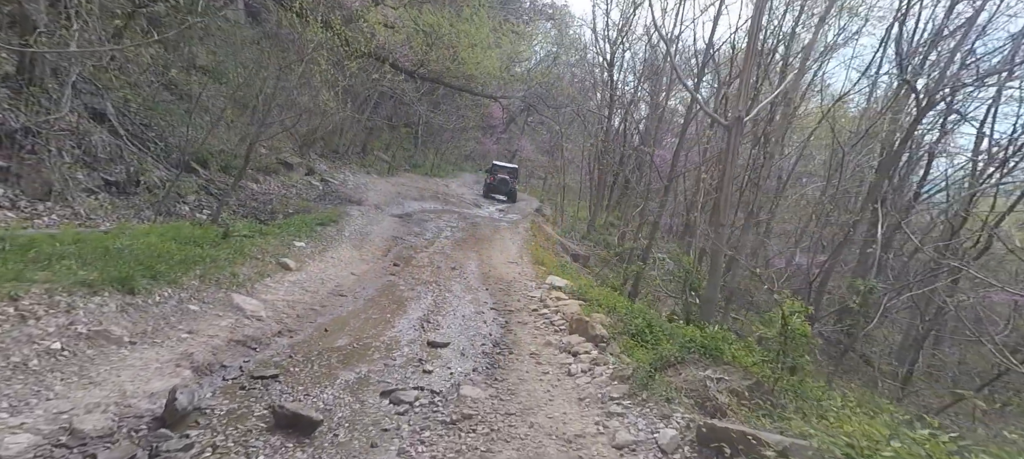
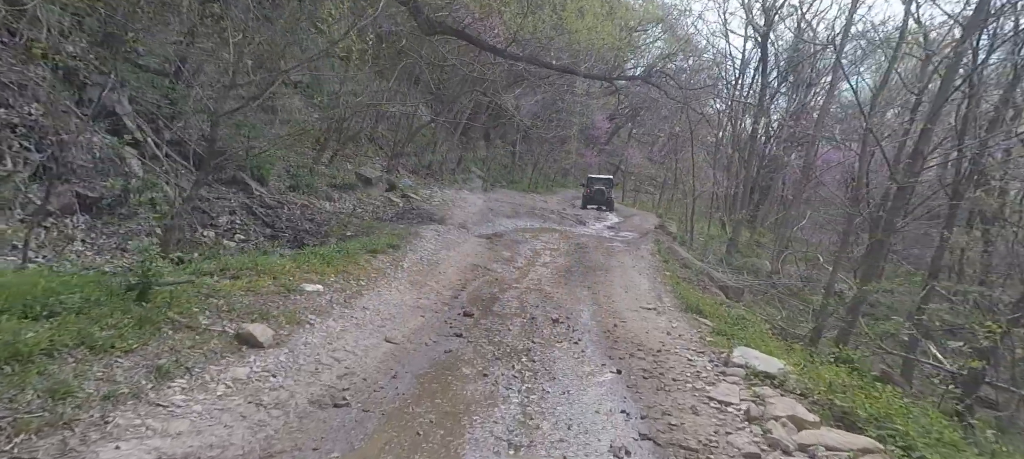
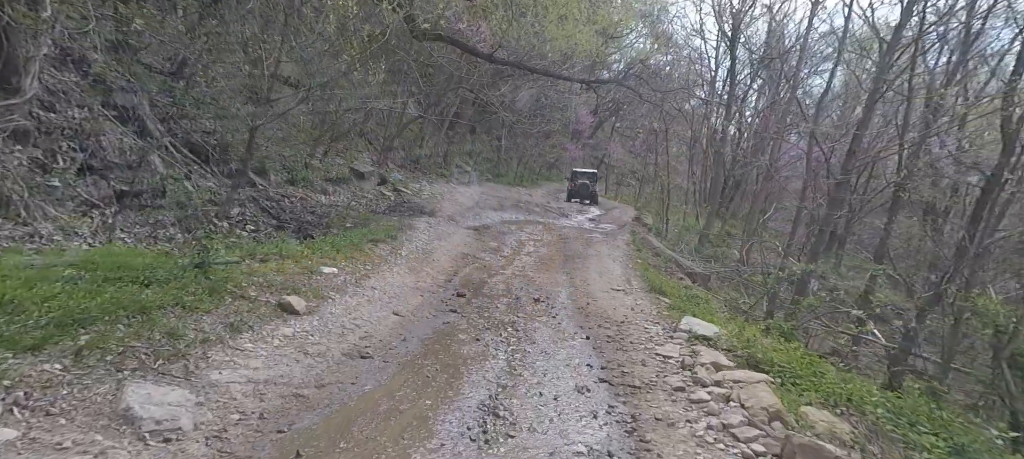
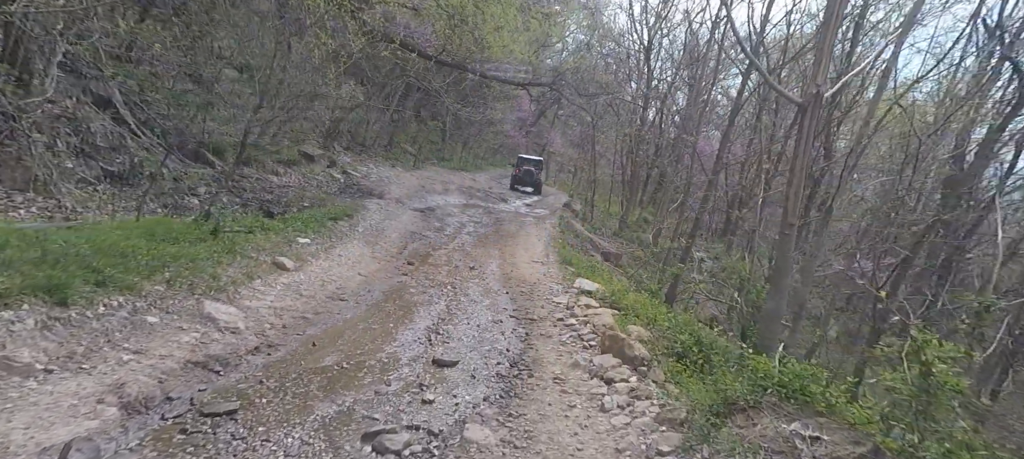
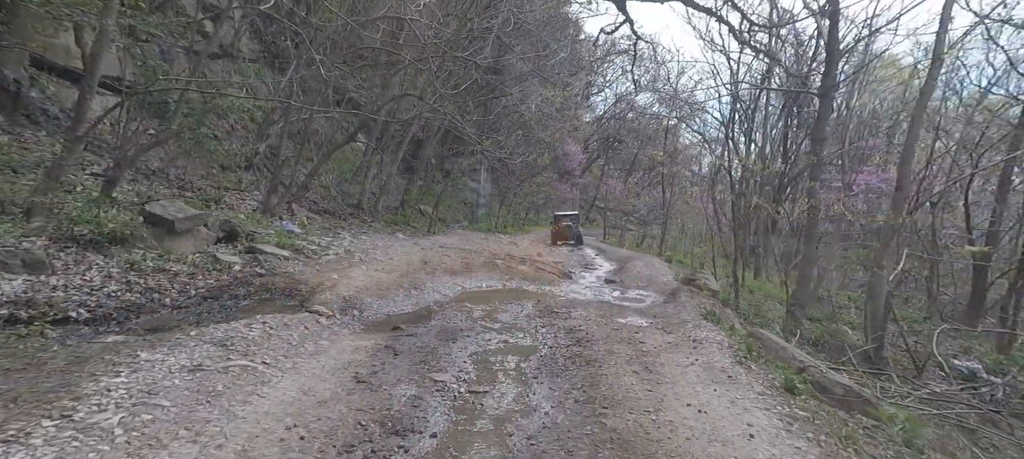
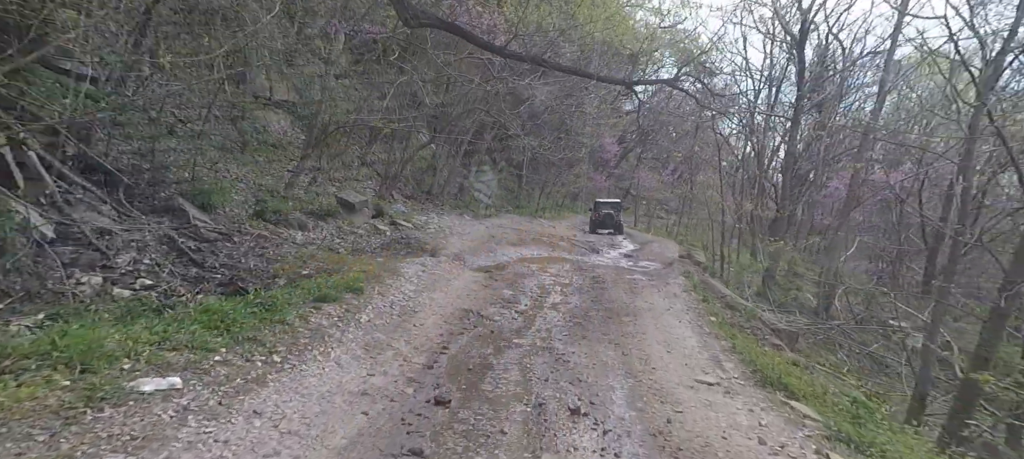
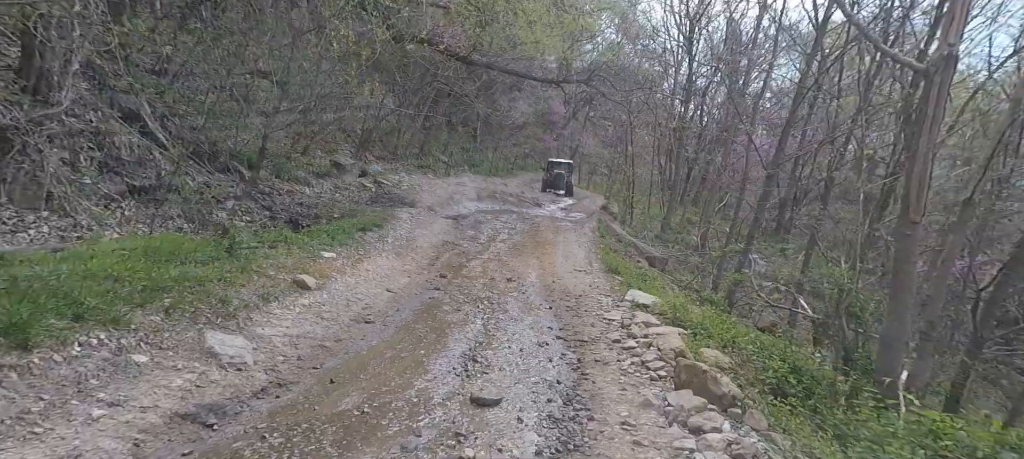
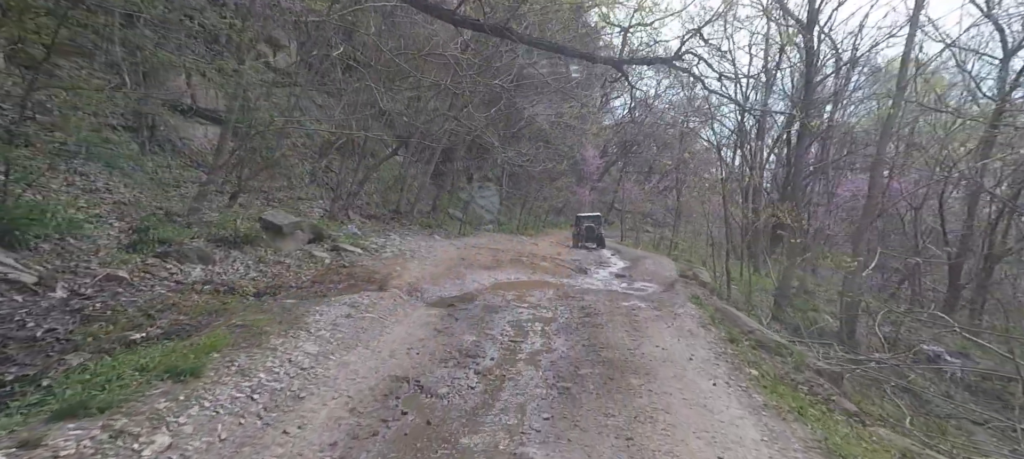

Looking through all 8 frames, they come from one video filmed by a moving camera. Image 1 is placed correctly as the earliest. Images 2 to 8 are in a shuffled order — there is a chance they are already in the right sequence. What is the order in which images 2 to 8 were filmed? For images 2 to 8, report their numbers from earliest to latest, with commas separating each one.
4, 7, 3, 2, 6, 8, 5
